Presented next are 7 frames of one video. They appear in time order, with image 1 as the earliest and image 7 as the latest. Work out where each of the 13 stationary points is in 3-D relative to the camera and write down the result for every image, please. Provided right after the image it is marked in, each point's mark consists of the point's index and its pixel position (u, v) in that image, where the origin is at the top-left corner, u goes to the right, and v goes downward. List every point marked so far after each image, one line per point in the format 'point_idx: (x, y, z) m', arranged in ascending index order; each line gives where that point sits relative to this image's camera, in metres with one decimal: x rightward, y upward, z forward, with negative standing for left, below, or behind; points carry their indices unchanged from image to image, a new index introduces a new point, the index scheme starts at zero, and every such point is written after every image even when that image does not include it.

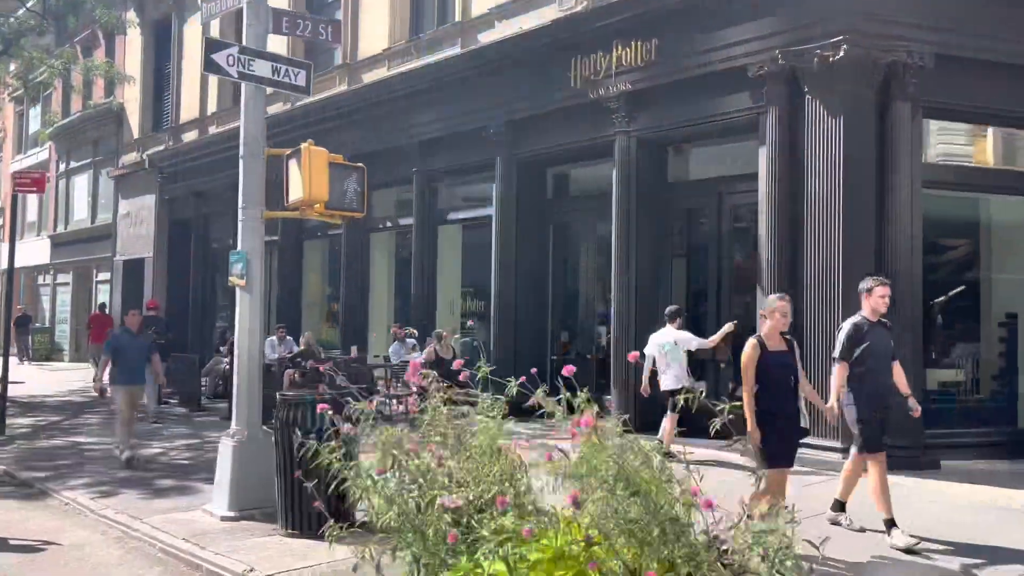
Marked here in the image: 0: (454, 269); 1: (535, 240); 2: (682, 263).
0: (-1.0, +0.3, +15.8) m
1: (+0.4, +0.8, +14.3) m
2: (+2.4, +0.3, +12.3) m
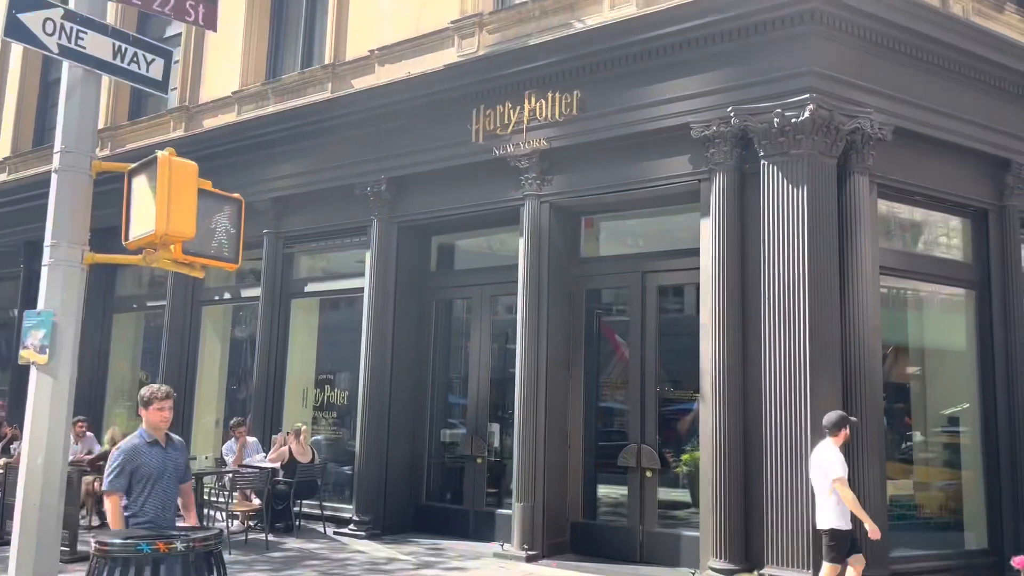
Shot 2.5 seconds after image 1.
0: (-3.1, -1.0, +13.2) m
1: (-1.4, -0.5, +12.1) m
2: (+1.0, -0.8, +10.5) m
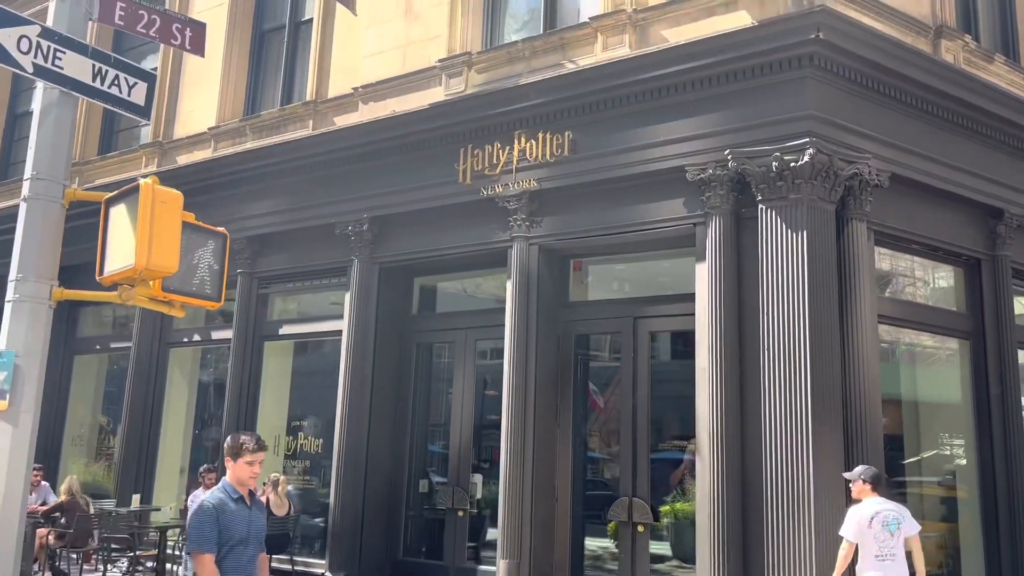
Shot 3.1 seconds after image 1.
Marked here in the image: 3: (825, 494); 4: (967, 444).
0: (-3.4, -1.6, +12.6) m
1: (-1.6, -1.1, +11.6) m
2: (+0.8, -1.3, +10.1) m
3: (+2.9, -1.9, +7.9) m
4: (+5.2, -1.8, +9.8) m
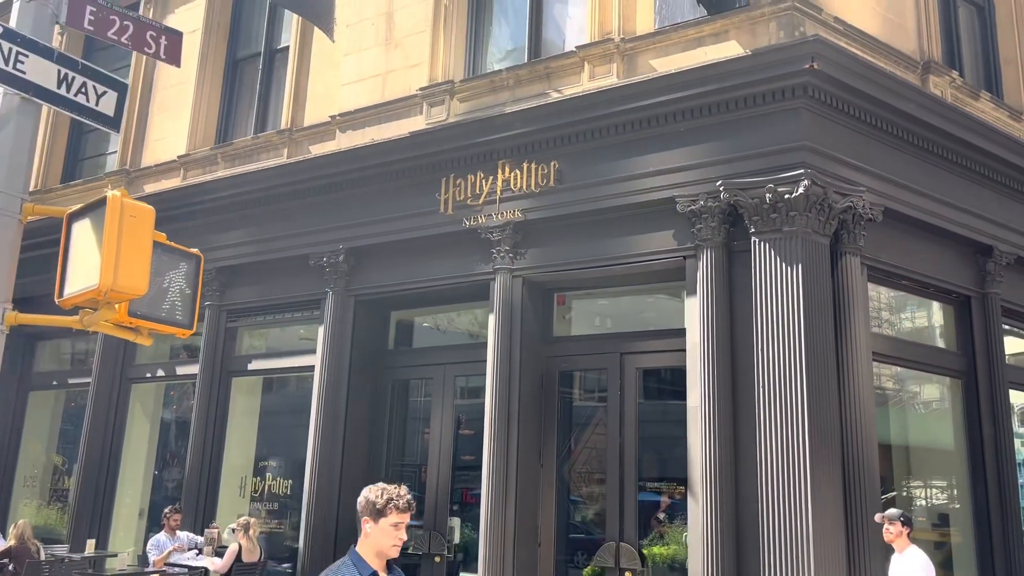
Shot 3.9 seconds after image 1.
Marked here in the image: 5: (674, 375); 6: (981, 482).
0: (-3.7, -2.1, +12.0) m
1: (-1.9, -1.5, +11.2) m
2: (+0.6, -1.7, +9.7) m
3: (+2.7, -2.2, +7.6) m
4: (+5.0, -2.2, +9.6) m
5: (+1.7, -0.9, +9.1) m
6: (+5.2, -2.1, +9.5) m
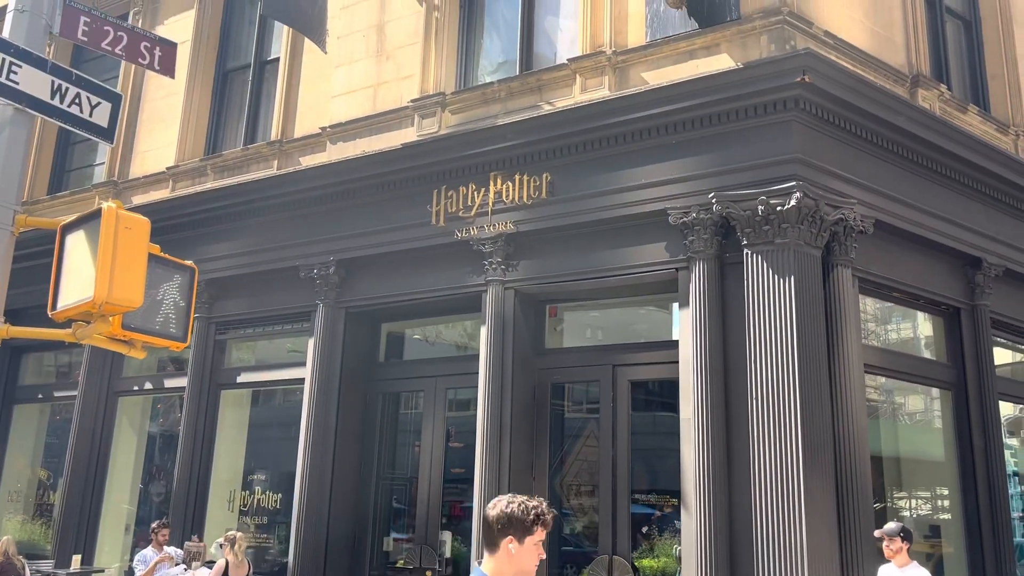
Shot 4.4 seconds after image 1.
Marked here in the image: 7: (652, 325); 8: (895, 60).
0: (-3.8, -2.2, +11.9) m
1: (-2.0, -1.7, +11.1) m
2: (+0.5, -1.9, +9.7) m
3: (+2.7, -2.3, +7.6) m
4: (+4.9, -2.3, +9.6) m
5: (+1.6, -1.0, +9.1) m
6: (+5.1, -2.3, +9.6) m
7: (+1.5, -0.4, +9.3) m
8: (+4.3, +2.5, +9.7) m
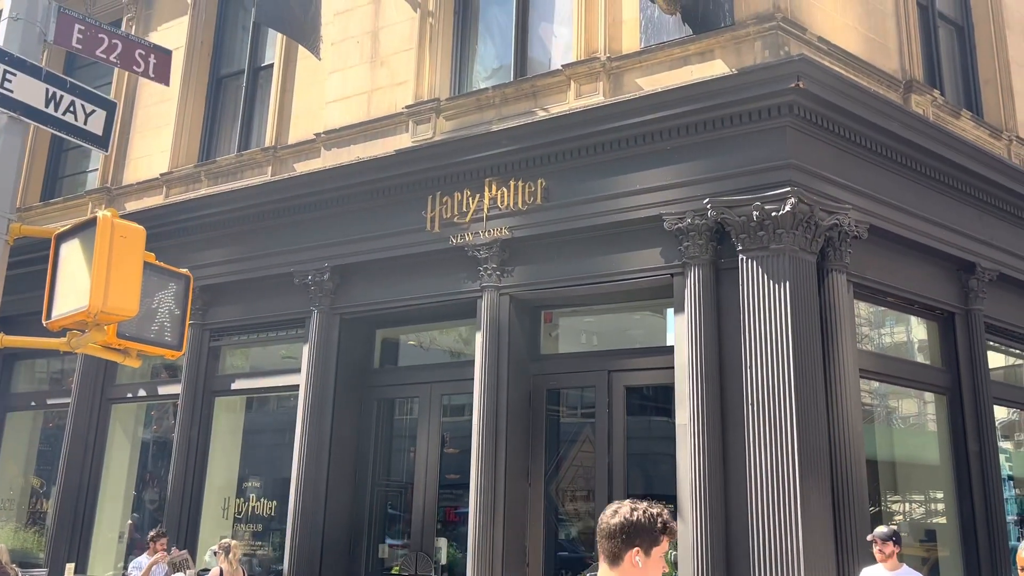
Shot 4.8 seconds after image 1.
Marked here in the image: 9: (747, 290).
0: (-3.8, -2.3, +11.9) m
1: (-2.0, -1.7, +11.1) m
2: (+0.5, -1.9, +9.7) m
3: (+2.7, -2.3, +7.6) m
4: (+4.8, -2.4, +9.6) m
5: (+1.5, -1.1, +9.1) m
6: (+5.1, -2.3, +9.6) m
7: (+1.5, -0.5, +9.3) m
8: (+4.2, +2.5, +9.7) m
9: (+2.3, 0.0, +8.3) m
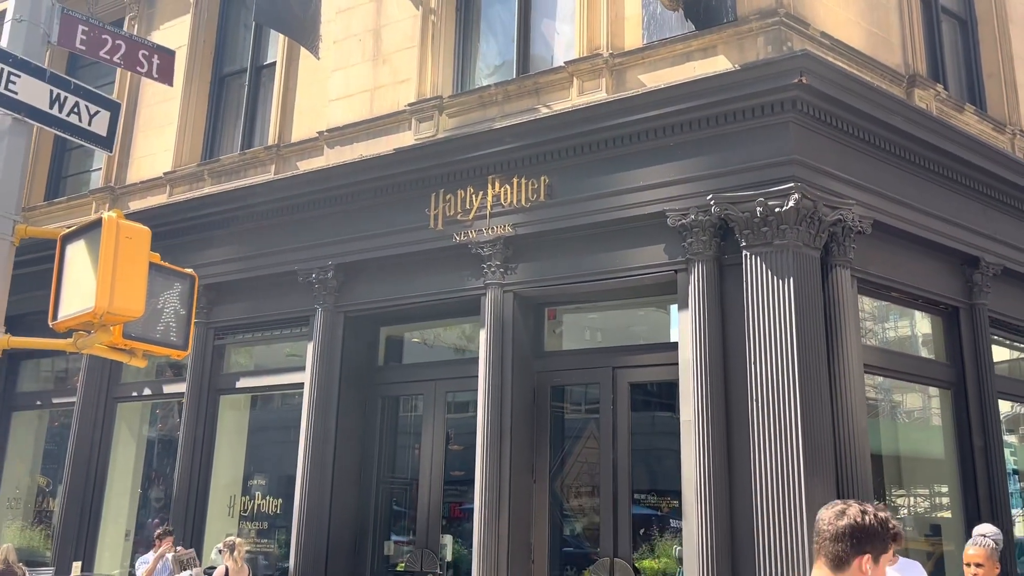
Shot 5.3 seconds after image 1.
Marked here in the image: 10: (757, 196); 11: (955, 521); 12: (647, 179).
0: (-3.8, -2.3, +11.9) m
1: (-2.0, -1.7, +11.1) m
2: (+0.5, -1.9, +9.7) m
3: (+2.7, -2.3, +7.6) m
4: (+4.9, -2.3, +9.6) m
5: (+1.6, -1.1, +9.1) m
6: (+5.1, -2.3, +9.6) m
7: (+1.5, -0.4, +9.3) m
8: (+4.3, +2.5, +9.7) m
9: (+2.3, 0.0, +8.3) m
10: (+2.4, +0.9, +8.3) m
11: (+4.9, -2.6, +9.5) m
12: (+1.4, +1.1, +9.1) m
